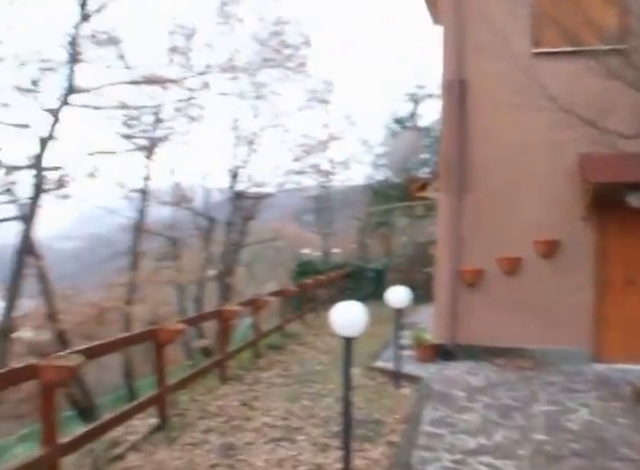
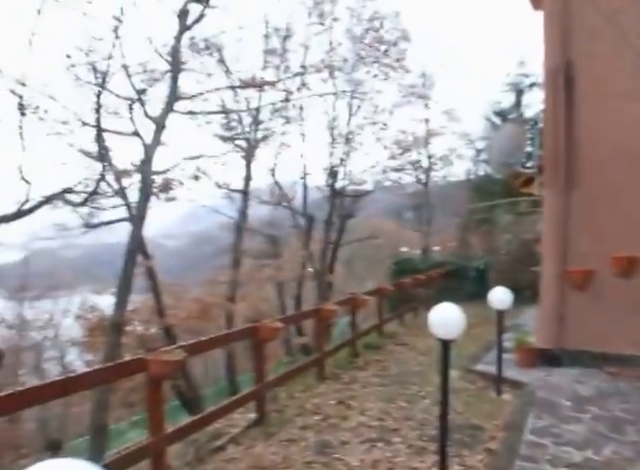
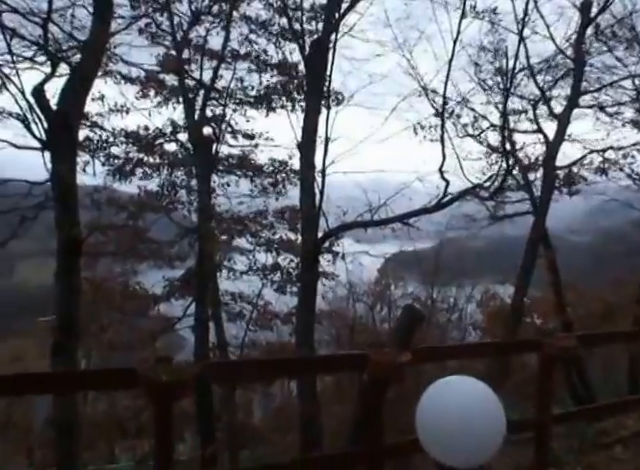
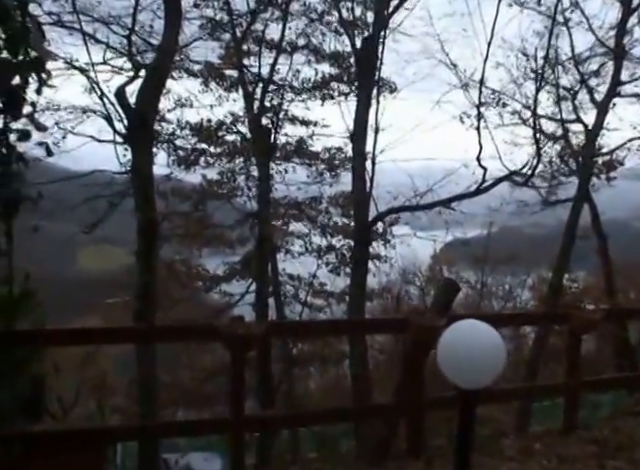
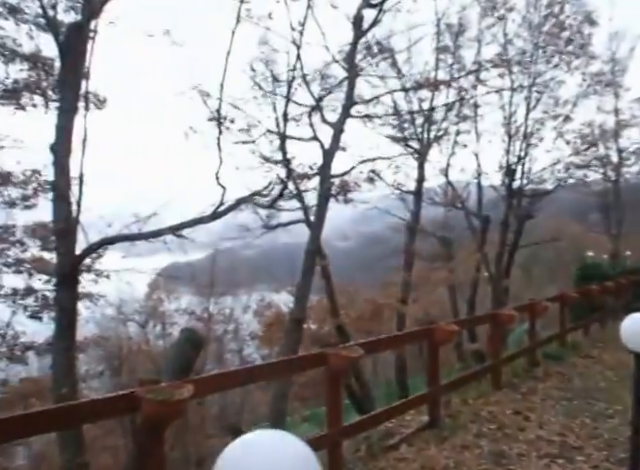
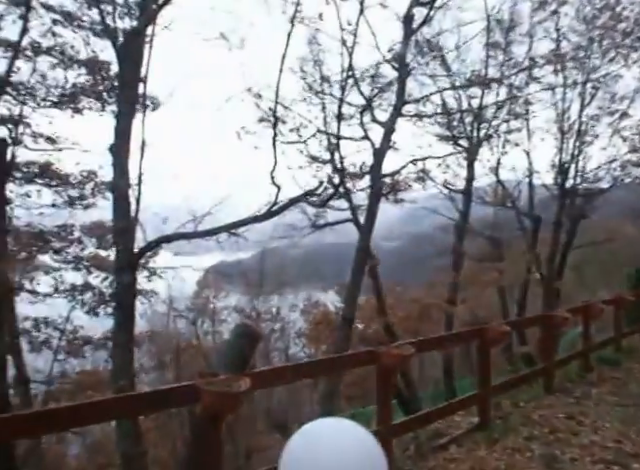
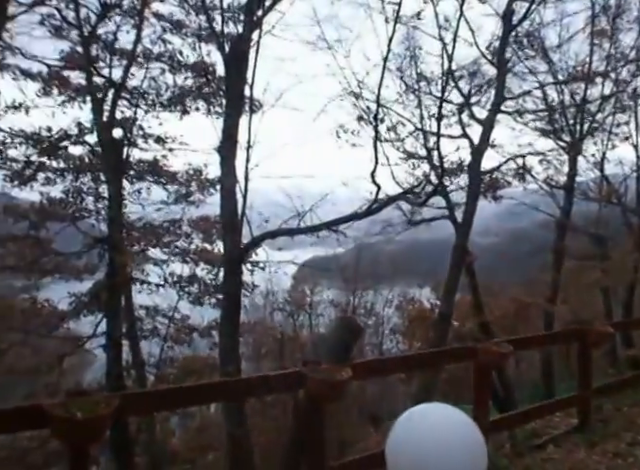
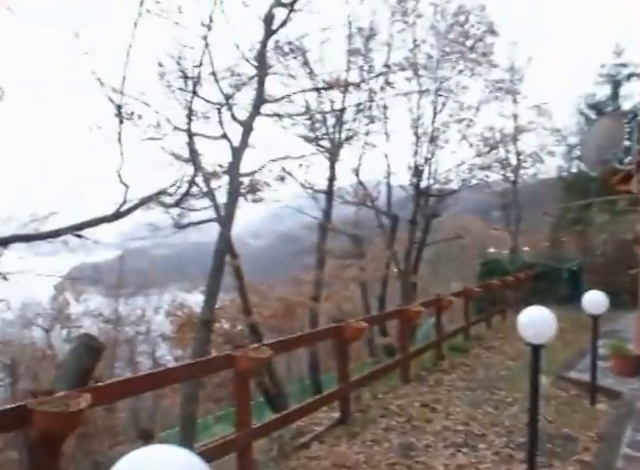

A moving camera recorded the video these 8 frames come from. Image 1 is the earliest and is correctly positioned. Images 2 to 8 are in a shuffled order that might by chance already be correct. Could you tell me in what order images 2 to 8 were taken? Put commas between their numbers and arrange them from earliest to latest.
2, 8, 5, 6, 7, 3, 4
